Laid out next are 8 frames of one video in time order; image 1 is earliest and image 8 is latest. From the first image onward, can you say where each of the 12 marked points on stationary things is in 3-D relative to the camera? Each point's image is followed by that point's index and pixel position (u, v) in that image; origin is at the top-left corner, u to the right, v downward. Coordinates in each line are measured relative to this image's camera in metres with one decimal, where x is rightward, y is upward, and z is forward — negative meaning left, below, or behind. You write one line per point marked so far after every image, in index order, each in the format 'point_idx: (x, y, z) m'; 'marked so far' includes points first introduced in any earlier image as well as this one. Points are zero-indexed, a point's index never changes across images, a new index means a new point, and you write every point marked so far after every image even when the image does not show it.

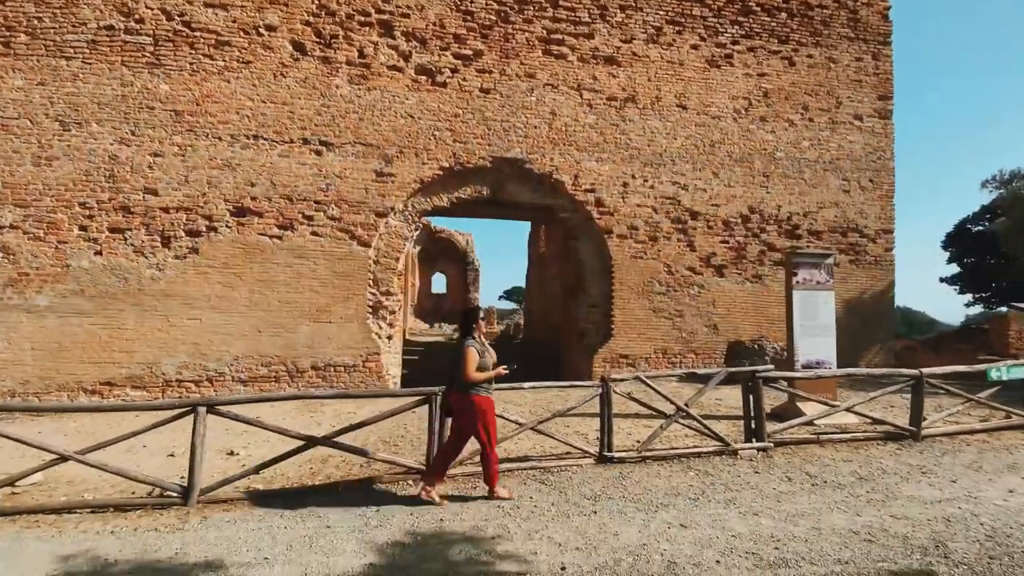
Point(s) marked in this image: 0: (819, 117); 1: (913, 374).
0: (+6.9, +3.9, +10.8) m
1: (+4.1, -0.9, +4.9) m
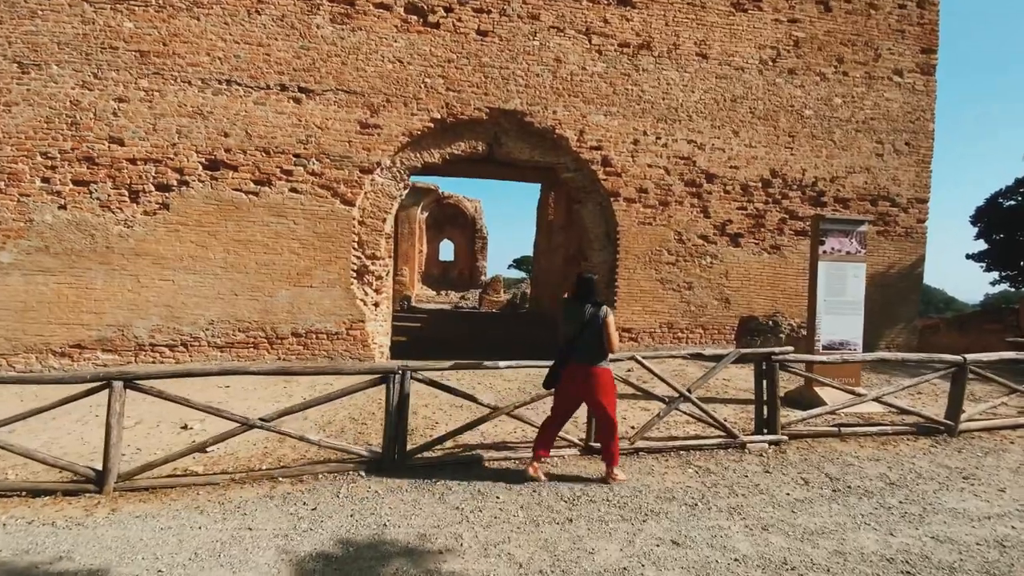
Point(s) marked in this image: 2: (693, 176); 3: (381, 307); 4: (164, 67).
0: (+6.9, +4.4, +9.7) m
1: (+3.9, -0.7, +4.2) m
2: (+3.5, +2.1, +9.2) m
3: (-2.4, -0.3, +8.6) m
4: (-5.7, +3.6, +7.8) m
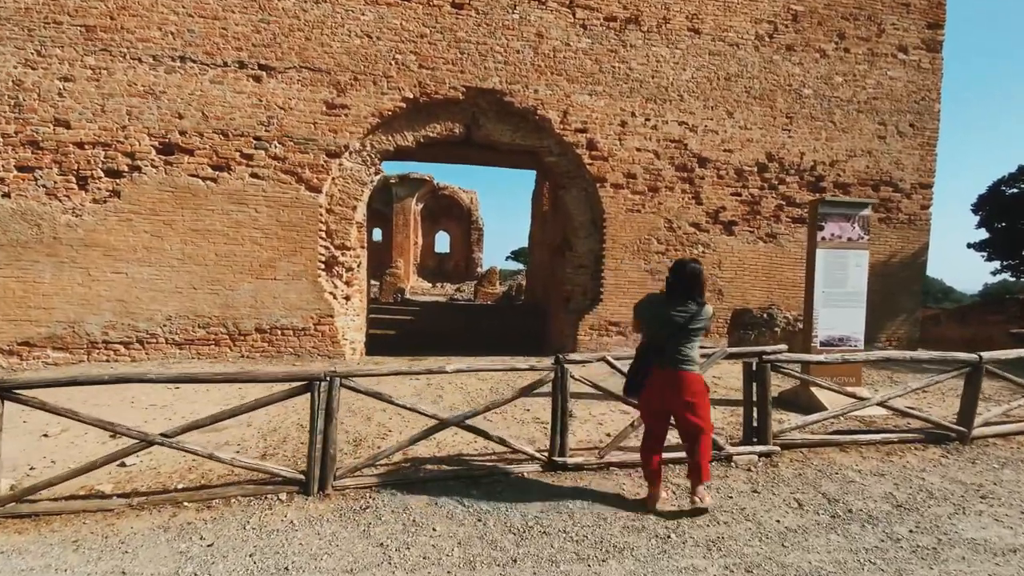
0: (+6.6, +4.6, +9.1) m
1: (+3.6, -0.6, +3.7) m
2: (+3.1, +2.3, +8.6) m
3: (-2.7, -0.2, +8.1) m
4: (-6.1, +3.7, +7.2) m
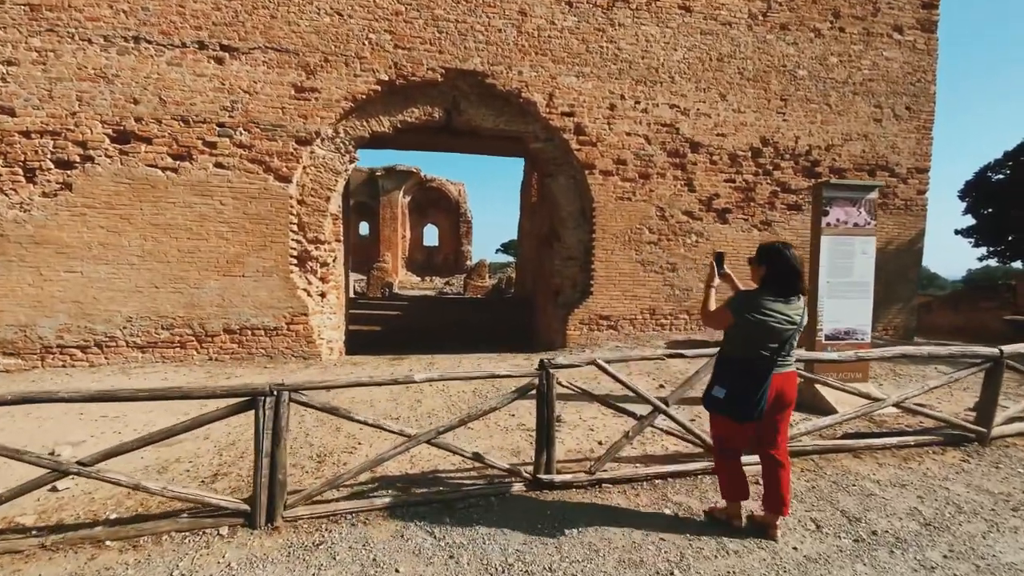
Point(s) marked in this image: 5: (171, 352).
0: (+6.2, +4.8, +8.8) m
1: (+3.5, -0.5, +3.4) m
2: (+2.8, +2.5, +8.2) m
3: (-2.9, -0.2, +7.6) m
4: (-6.3, +3.7, +6.7) m
5: (-5.0, -0.9, +7.0) m
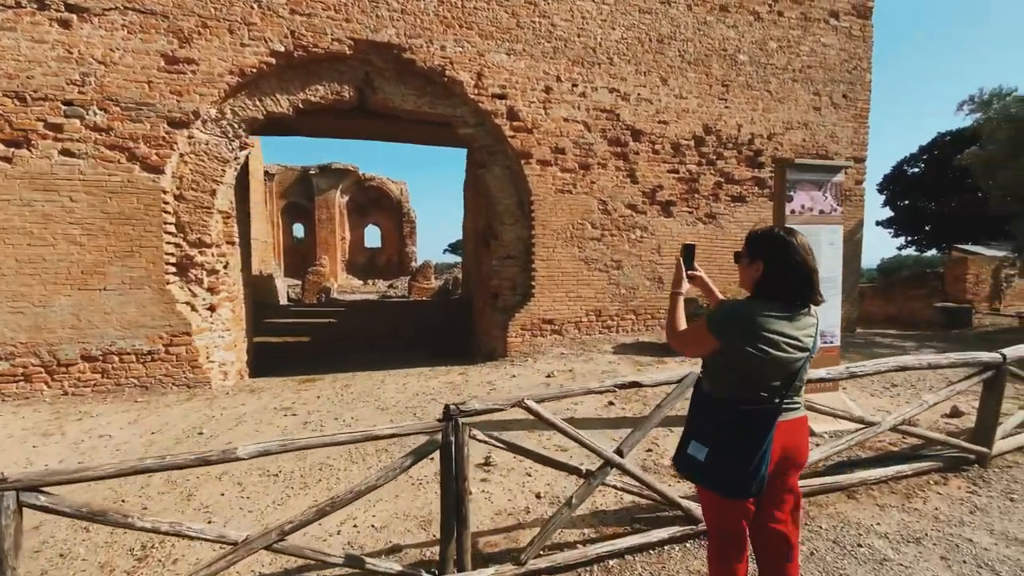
0: (+4.9, +4.9, +8.5) m
1: (+2.9, -0.4, +2.9) m
2: (+1.7, +2.5, +7.6) m
3: (-3.9, -0.3, +6.4) m
4: (-7.3, +3.4, +5.1) m
5: (-5.8, -1.2, +5.5) m
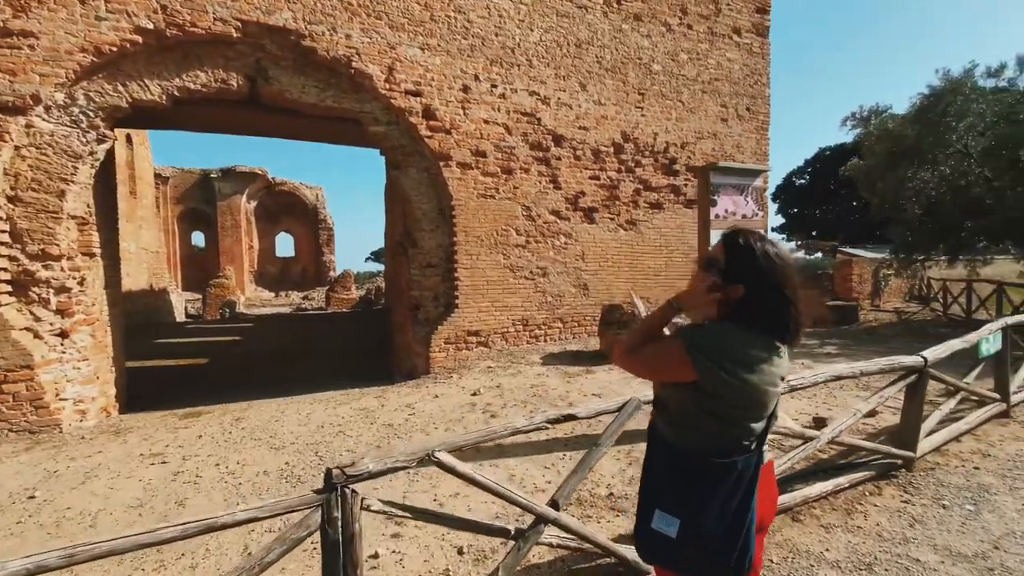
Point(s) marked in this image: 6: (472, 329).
0: (+3.4, +4.9, +8.8) m
1: (+2.5, -0.5, +2.9) m
2: (+0.4, +2.4, +7.4) m
3: (-4.8, -0.5, +5.3) m
4: (-8.1, +3.2, +3.5) m
5: (-6.6, -1.4, +4.1) m
6: (-0.6, -0.6, +6.9) m
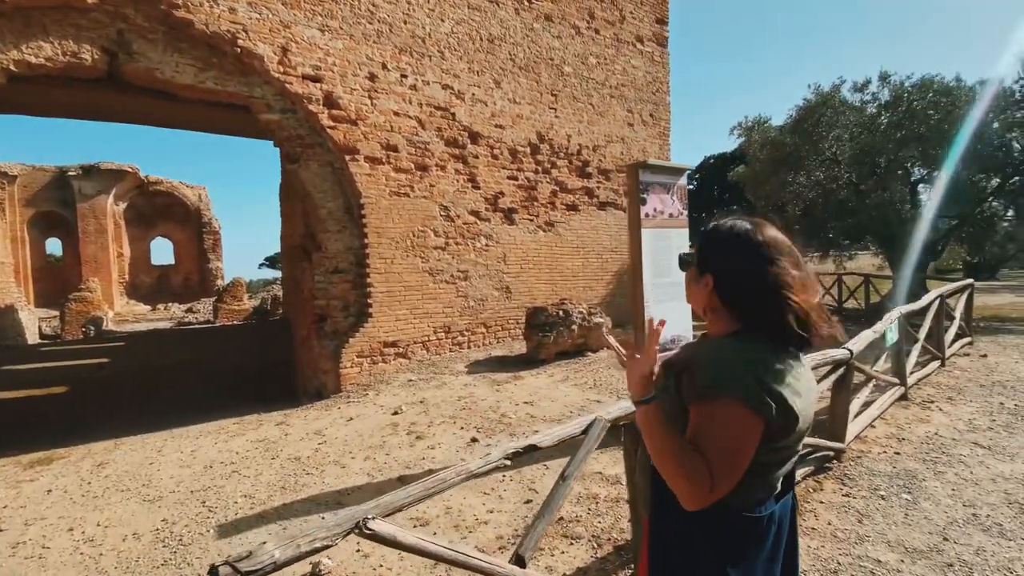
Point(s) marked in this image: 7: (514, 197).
0: (+1.8, +4.9, +9.0) m
1: (+2.1, -0.4, +3.0) m
2: (-0.9, +2.3, +7.0) m
3: (-5.5, -0.8, +4.0) m
4: (-8.5, +2.9, +1.6) m
5: (-7.0, -1.7, +2.5) m
6: (-1.7, -0.7, +6.3) m
7: (0.0, +1.5, +7.7) m
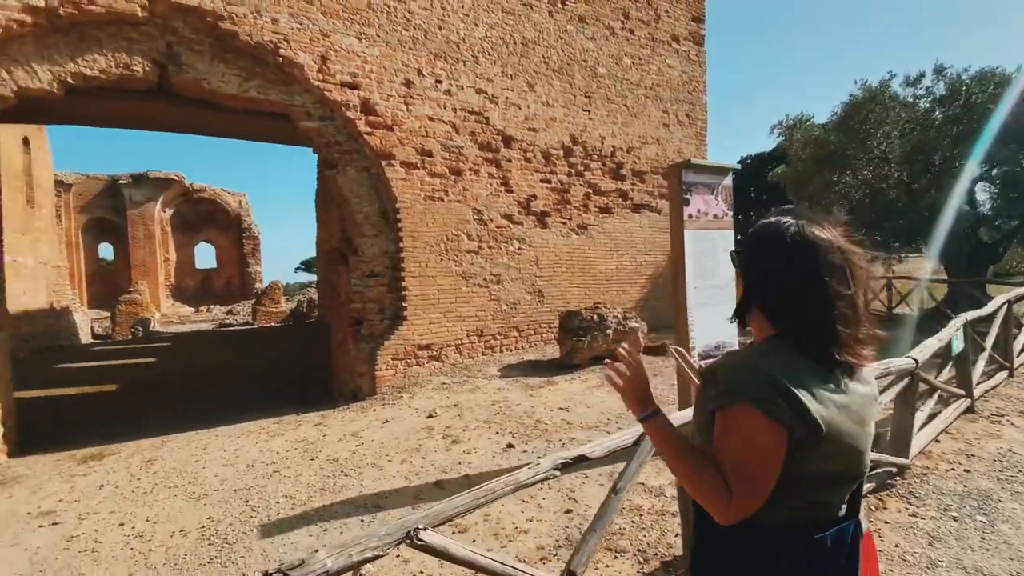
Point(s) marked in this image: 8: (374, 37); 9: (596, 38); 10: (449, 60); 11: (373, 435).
0: (+2.4, +4.8, +8.8) m
1: (+2.3, -0.5, +2.8) m
2: (-0.4, +2.2, +7.0) m
3: (-5.2, -0.8, +4.3) m
4: (-8.3, +2.9, +2.1) m
5: (-6.8, -1.7, +2.9) m
6: (-1.2, -0.7, +6.4) m
7: (+0.6, +1.4, +7.7) m
8: (-1.7, +3.2, +6.1) m
9: (+1.5, +4.4, +8.3) m
10: (-0.8, +3.2, +6.7) m
11: (-1.3, -1.4, +4.4) m
